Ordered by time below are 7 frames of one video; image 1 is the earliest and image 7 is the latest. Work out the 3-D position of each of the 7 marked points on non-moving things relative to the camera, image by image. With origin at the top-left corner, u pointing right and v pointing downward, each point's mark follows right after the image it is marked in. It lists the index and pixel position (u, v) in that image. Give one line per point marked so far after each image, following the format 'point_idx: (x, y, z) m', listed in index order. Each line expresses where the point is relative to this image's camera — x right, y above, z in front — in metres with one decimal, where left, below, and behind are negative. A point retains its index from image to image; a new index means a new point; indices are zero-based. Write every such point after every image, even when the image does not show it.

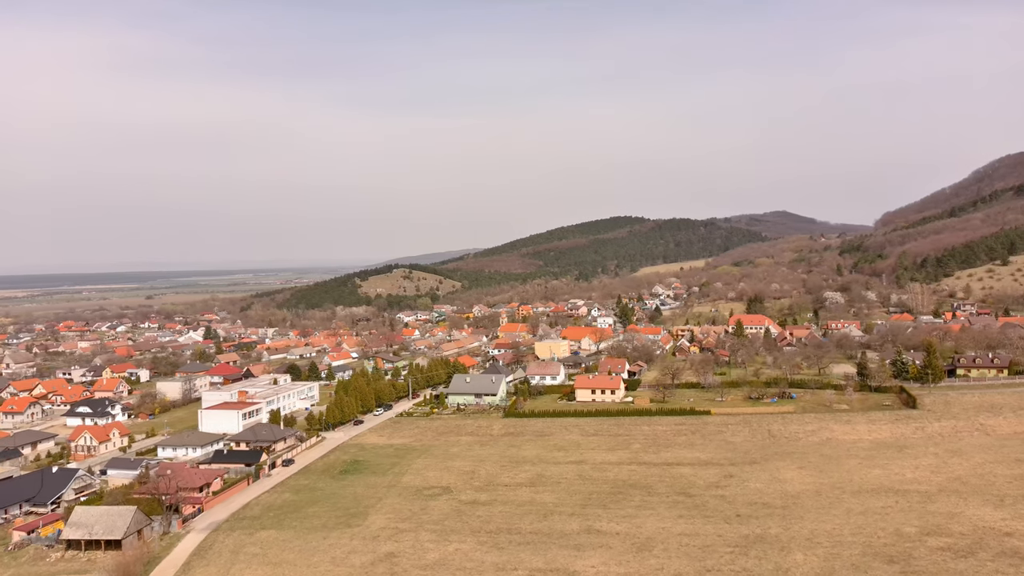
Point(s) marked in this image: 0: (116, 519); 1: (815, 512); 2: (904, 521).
0: (-10.1, -5.9, +20.0) m
1: (+7.7, -5.7, +19.8) m
2: (+9.3, -5.5, +18.4) m
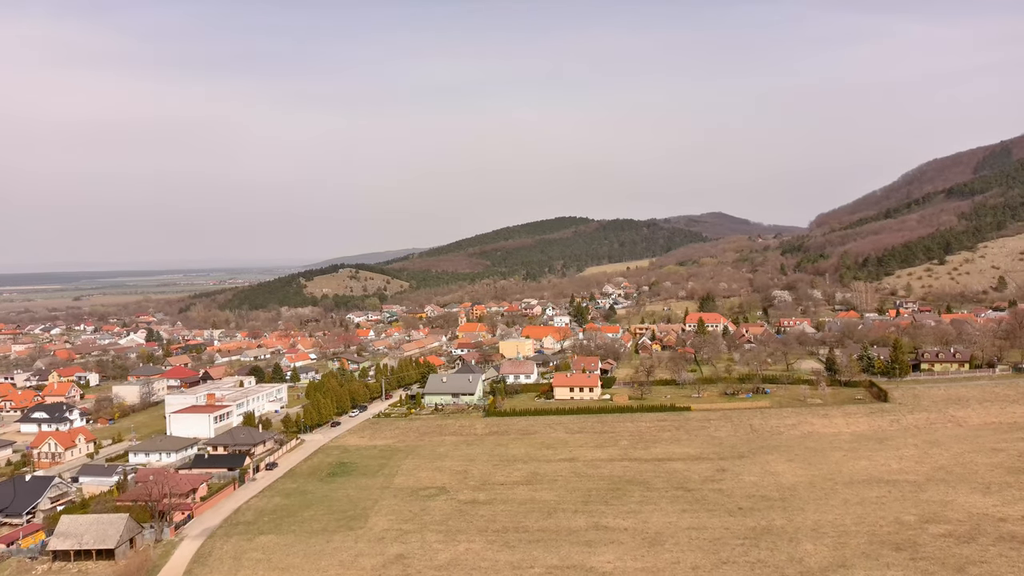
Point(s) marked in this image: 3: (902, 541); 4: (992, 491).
0: (-9.9, -5.9, +19.1) m
1: (+7.9, -5.6, +20.3) m
2: (+9.6, -5.4, +19.1) m
3: (+8.6, -5.6, +17.2) m
4: (+12.2, -5.1, +19.7) m
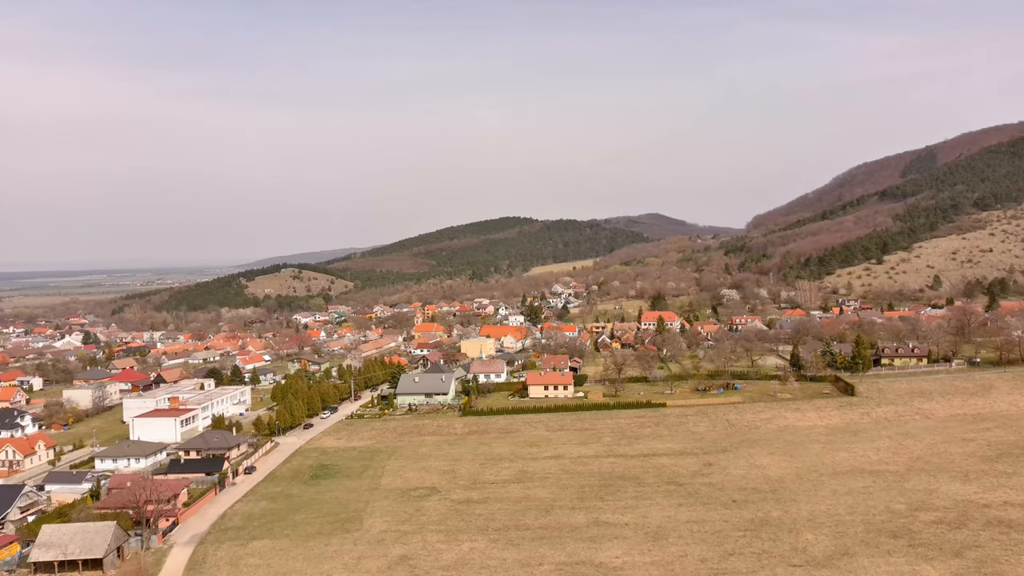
0: (-9.8, -5.8, +18.3) m
1: (+7.8, -5.5, +20.9) m
2: (+9.6, -5.3, +19.8) m
3: (+8.8, -5.5, +17.8) m
4: (+12.1, -5.0, +20.6) m
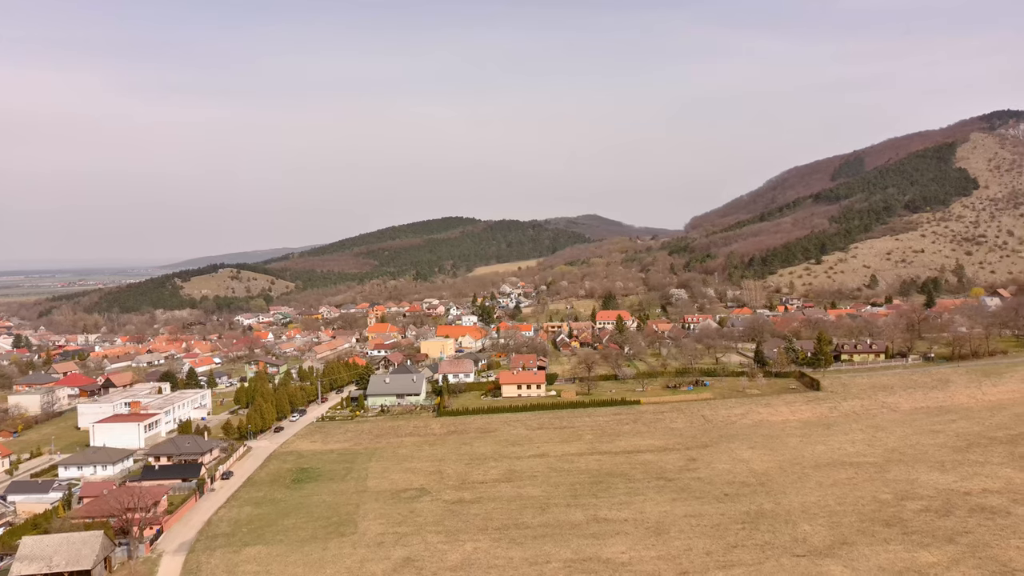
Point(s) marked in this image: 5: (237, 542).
0: (-9.7, -5.8, +17.5) m
1: (+7.7, -5.4, +21.4) m
2: (+9.6, -5.3, +20.5) m
3: (+8.9, -5.4, +18.4) m
4: (+12.0, -5.0, +21.5) m
5: (-6.9, -6.3, +19.5) m
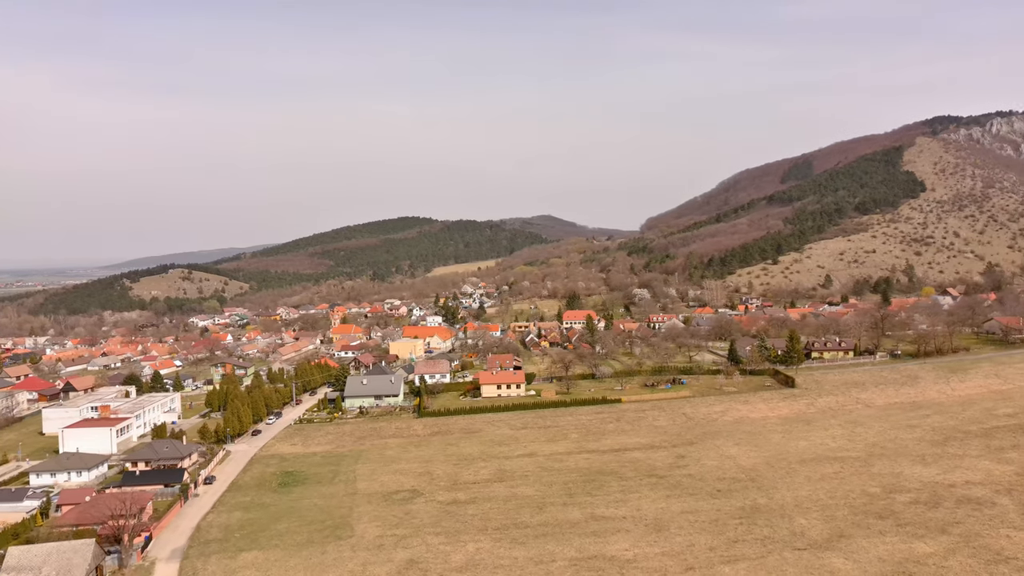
0: (-9.5, -5.8, +16.9) m
1: (+7.6, -5.4, +21.9) m
2: (+9.5, -5.2, +21.0) m
3: (+8.9, -5.4, +18.9) m
4: (+11.9, -4.9, +22.2) m
5: (-6.9, -6.3, +19.1) m
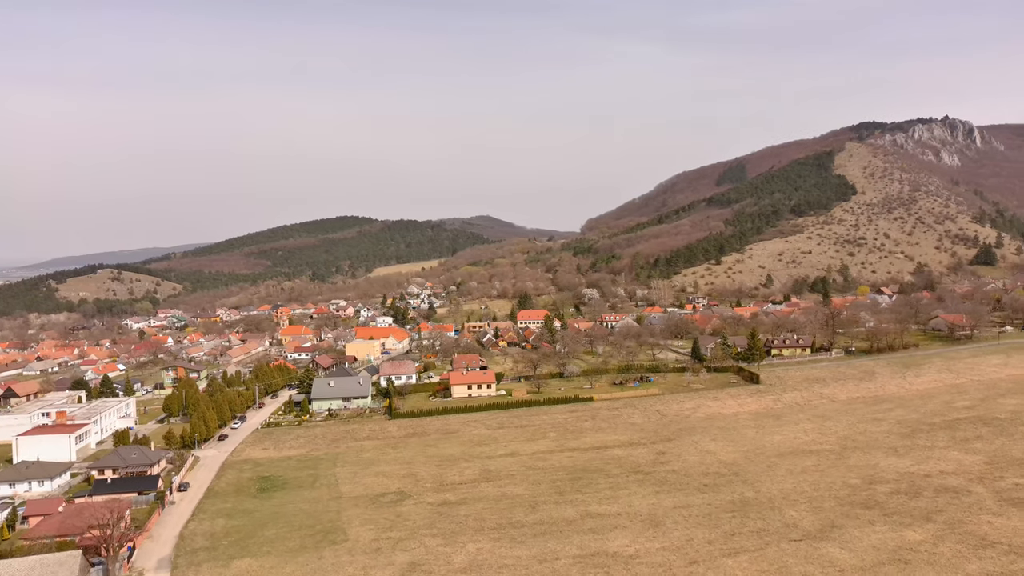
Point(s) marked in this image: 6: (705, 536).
0: (-9.4, -5.8, +16.1) m
1: (+7.3, -5.4, +22.4) m
2: (+9.2, -5.2, +21.8) m
3: (+8.9, -5.3, +19.6) m
4: (+11.5, -4.9, +23.1) m
5: (-6.9, -6.3, +18.5) m
6: (+4.5, -5.8, +18.3) m
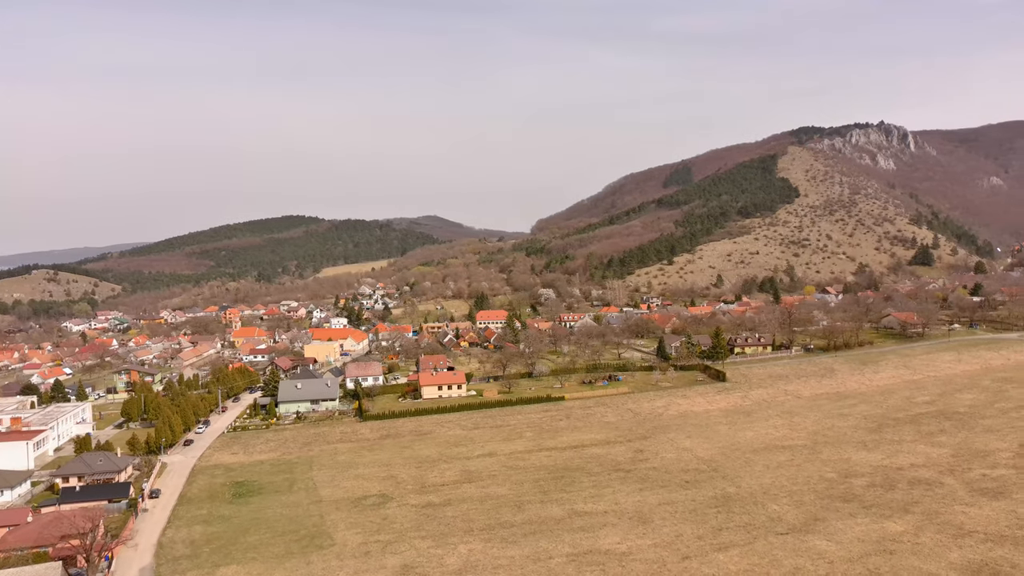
0: (-9.4, -5.8, +15.4) m
1: (+6.8, -5.4, +22.9) m
2: (+8.8, -5.2, +22.4) m
3: (+8.6, -5.3, +20.2) m
4: (+11.0, -4.9, +23.9) m
5: (-7.1, -6.3, +18.0) m
6: (+4.3, -5.8, +18.6) m
